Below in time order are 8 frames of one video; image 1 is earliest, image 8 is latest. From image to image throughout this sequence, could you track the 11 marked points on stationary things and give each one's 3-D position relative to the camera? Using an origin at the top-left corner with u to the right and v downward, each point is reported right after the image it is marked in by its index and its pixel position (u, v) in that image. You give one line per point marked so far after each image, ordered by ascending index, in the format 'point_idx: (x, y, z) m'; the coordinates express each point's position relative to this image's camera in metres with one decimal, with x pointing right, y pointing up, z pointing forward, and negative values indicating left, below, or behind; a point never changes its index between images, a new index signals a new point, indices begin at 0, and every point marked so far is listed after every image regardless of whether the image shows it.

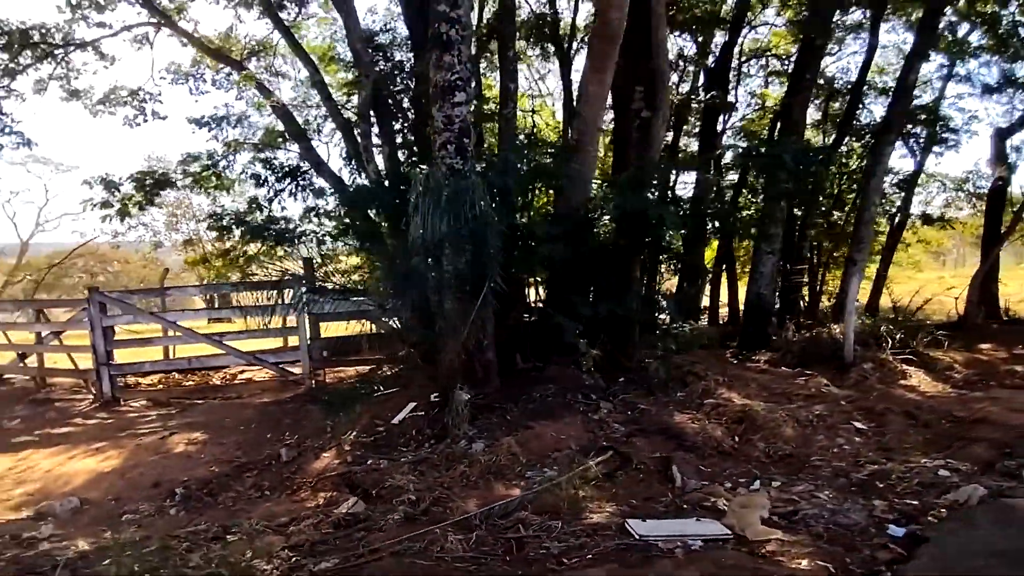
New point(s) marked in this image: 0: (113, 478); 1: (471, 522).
0: (-6.0, -2.9, +9.0) m
1: (-0.4, -2.4, +6.2) m
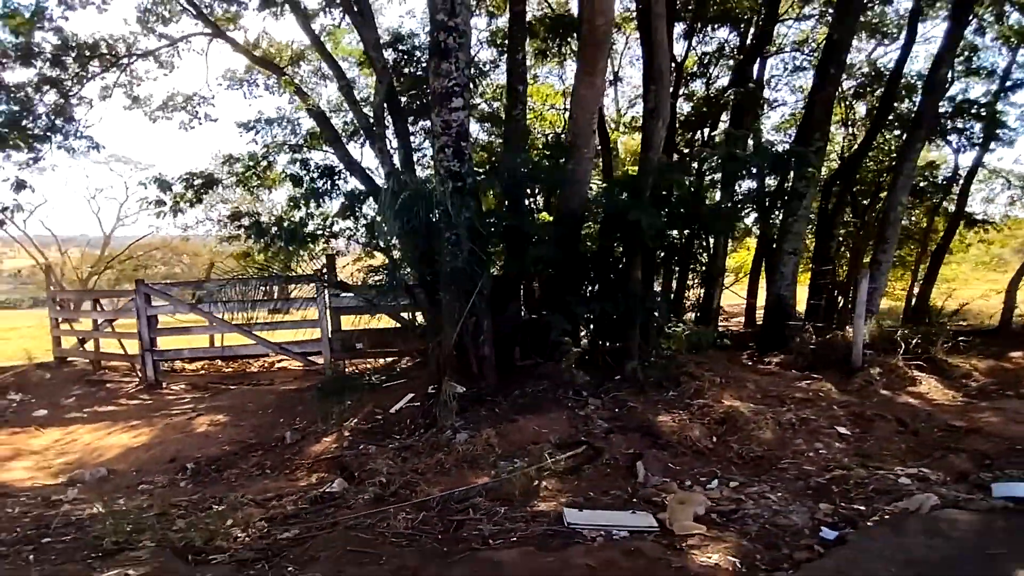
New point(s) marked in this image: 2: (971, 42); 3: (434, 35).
0: (-6.3, -2.7, +9.9) m
1: (-0.9, -2.4, +6.6) m
2: (+13.3, +7.1, +17.1) m
3: (-1.4, +4.4, +10.4) m
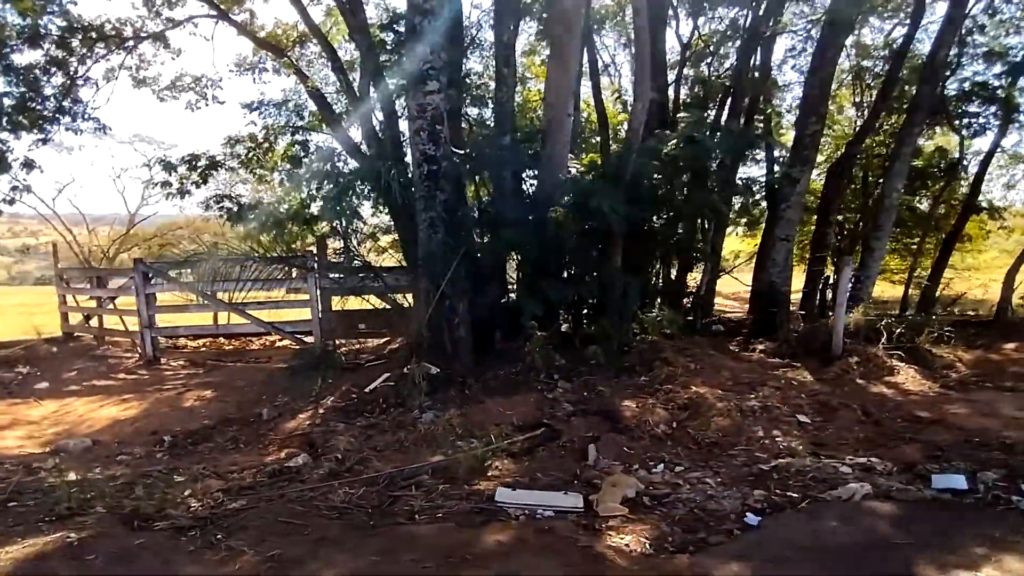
0: (-6.8, -2.4, +10.4) m
1: (-1.6, -2.2, +6.8) m
2: (+13.1, +7.4, +16.5) m
3: (-1.8, +4.8, +10.5) m
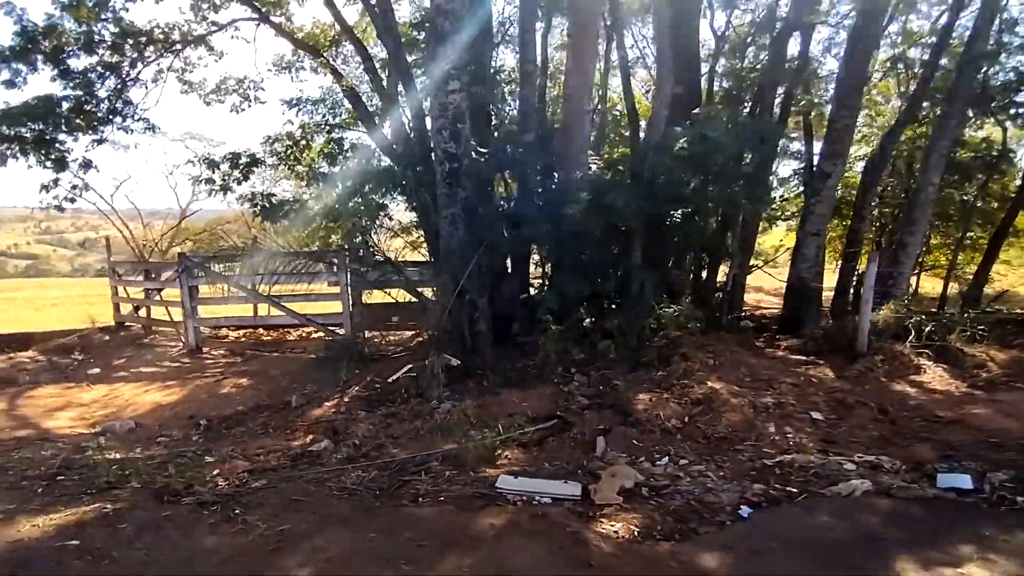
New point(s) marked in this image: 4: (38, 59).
0: (-6.5, -2.2, +11.1) m
1: (-1.5, -2.1, +7.2) m
2: (+13.9, +7.5, +15.8) m
3: (-1.4, +4.9, +10.8) m
4: (-12.1, +5.9, +15.2) m
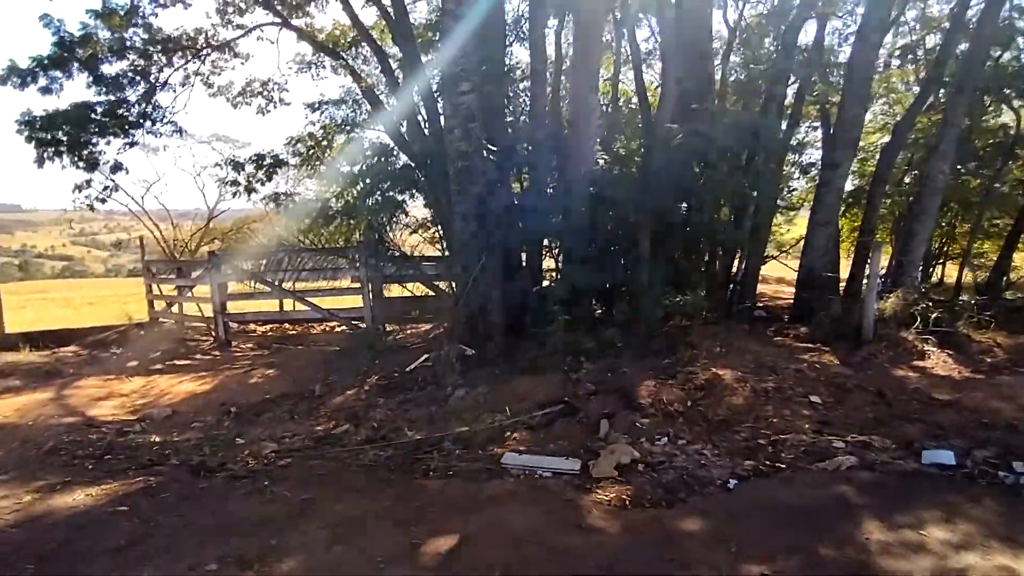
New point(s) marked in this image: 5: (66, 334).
0: (-6.2, -2.2, +11.8) m
1: (-1.4, -2.0, +7.7) m
2: (+14.2, +7.8, +15.7) m
3: (-1.3, +5.0, +11.2) m
4: (-11.8, +5.9, +16.1) m
5: (-13.7, -1.4, +18.2) m
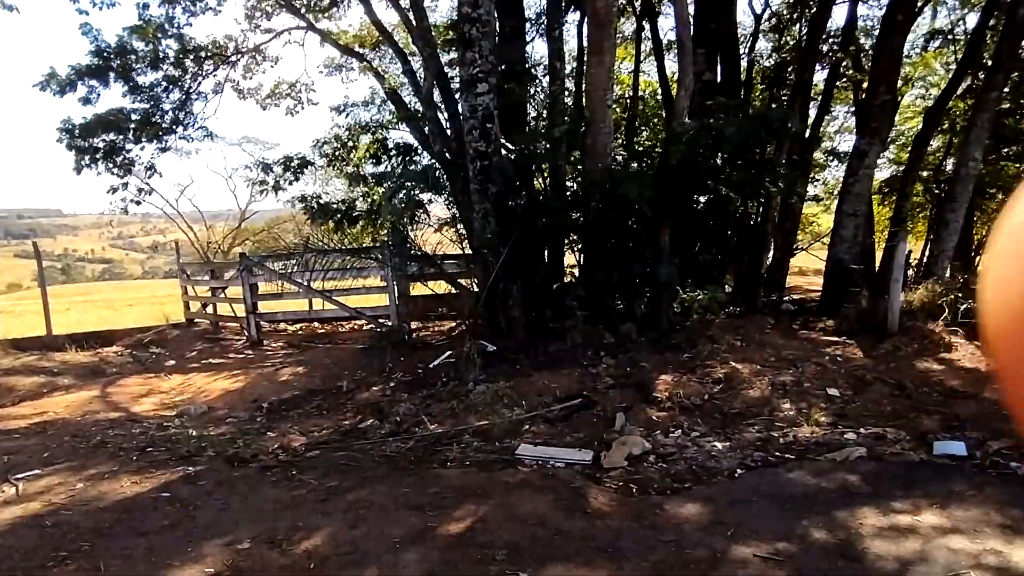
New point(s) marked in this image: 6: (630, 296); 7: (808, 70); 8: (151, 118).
0: (-5.8, -2.2, +12.4) m
1: (-1.2, -2.0, +8.1) m
2: (+14.6, +8.1, +15.2) m
3: (-1.0, +5.0, +11.5) m
4: (-11.3, +5.8, +16.9) m
5: (-12.9, -1.5, +19.1) m
6: (+2.4, -0.1, +11.5) m
7: (+8.2, +6.0, +16.8) m
8: (-10.7, +5.0, +17.9) m
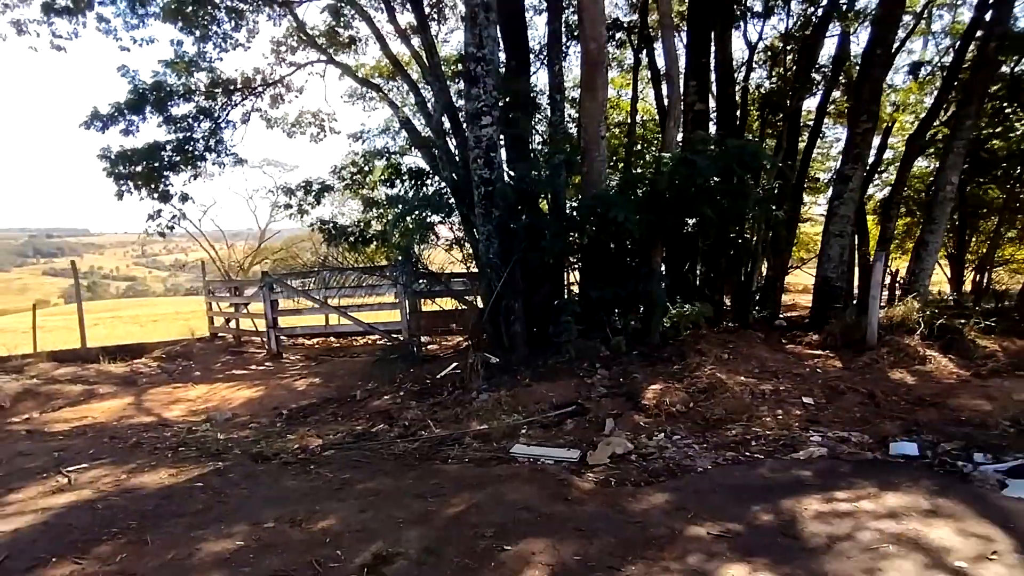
0: (-5.7, -2.5, +13.2) m
1: (-1.2, -2.2, +8.8) m
2: (+14.7, +7.6, +15.9) m
3: (-0.9, +4.7, +12.5) m
4: (-11.1, +5.4, +18.1) m
5: (-12.7, -2.0, +20.2) m
6: (+2.4, -0.5, +12.3) m
7: (+8.4, +5.6, +17.5) m
8: (-10.5, +4.5, +19.0) m
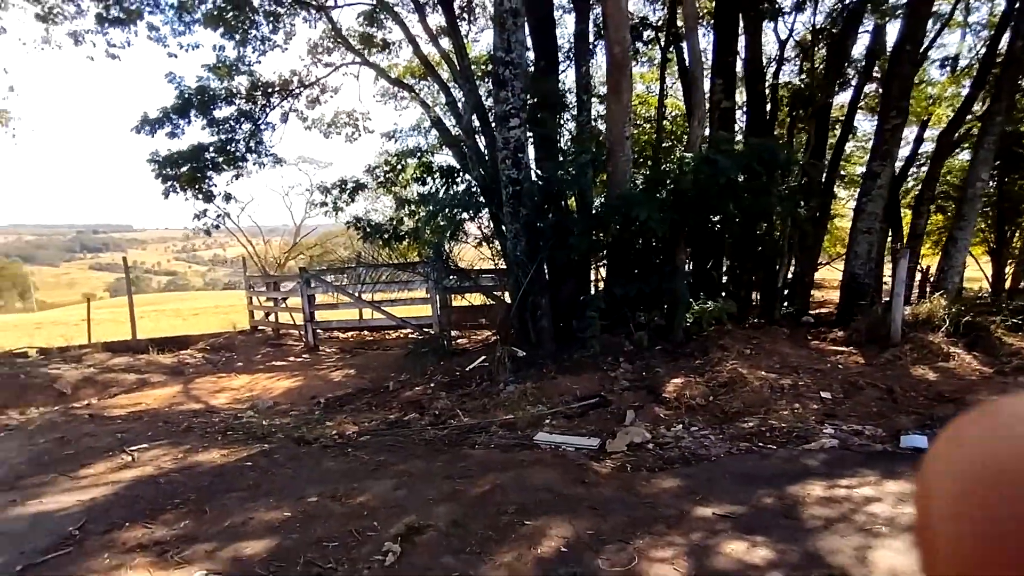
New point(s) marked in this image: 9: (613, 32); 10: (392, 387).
0: (-5.1, -2.4, +14.0) m
1: (-0.9, -2.2, +9.4) m
2: (+15.5, +7.7, +15.5) m
3: (-0.4, +4.8, +12.9) m
4: (-10.2, +5.5, +19.0) m
5: (-11.7, -1.8, +21.3) m
6: (+3.0, -0.4, +12.6) m
7: (+9.2, +5.7, +17.5) m
8: (-9.6, +4.7, +20.0) m
9: (+1.9, +4.8, +11.1) m
10: (-2.2, -1.8, +10.9) m
